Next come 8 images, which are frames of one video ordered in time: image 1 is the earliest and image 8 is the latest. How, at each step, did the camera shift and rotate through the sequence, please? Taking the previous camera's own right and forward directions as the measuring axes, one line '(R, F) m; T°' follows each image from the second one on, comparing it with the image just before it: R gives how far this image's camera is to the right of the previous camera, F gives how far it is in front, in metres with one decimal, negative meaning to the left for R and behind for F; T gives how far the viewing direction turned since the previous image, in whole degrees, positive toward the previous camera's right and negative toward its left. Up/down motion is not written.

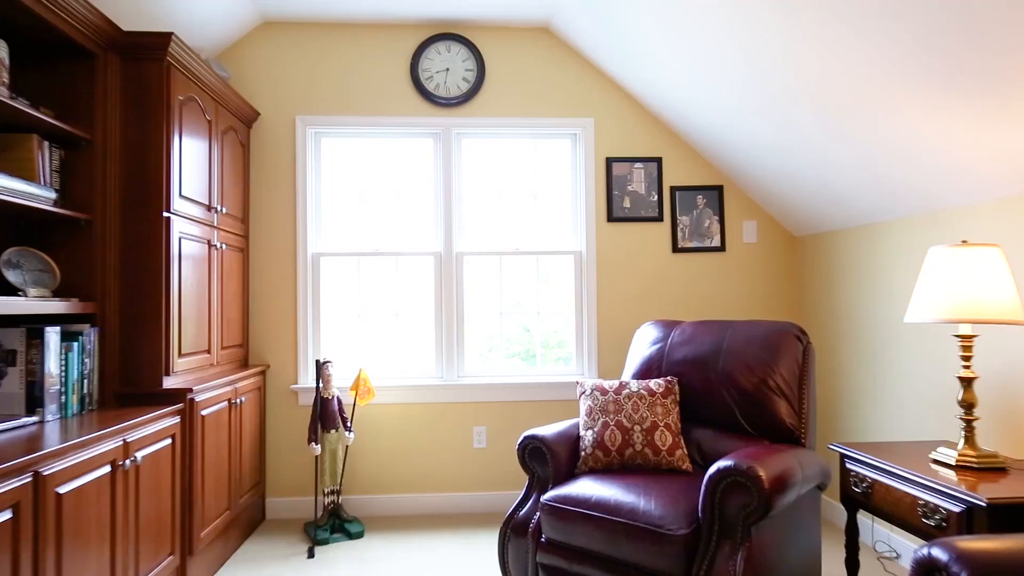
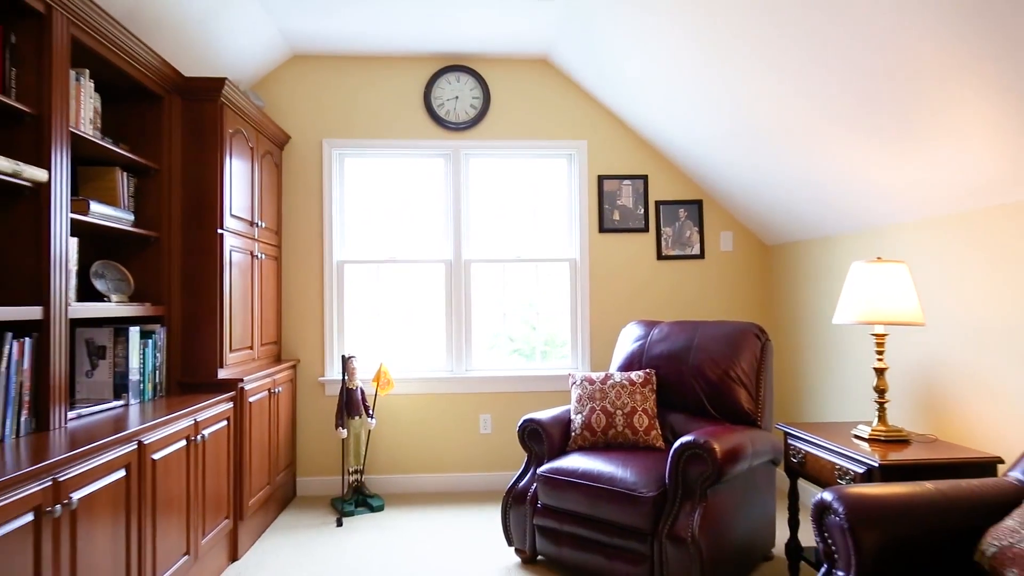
(0.0, -0.4) m; 0°
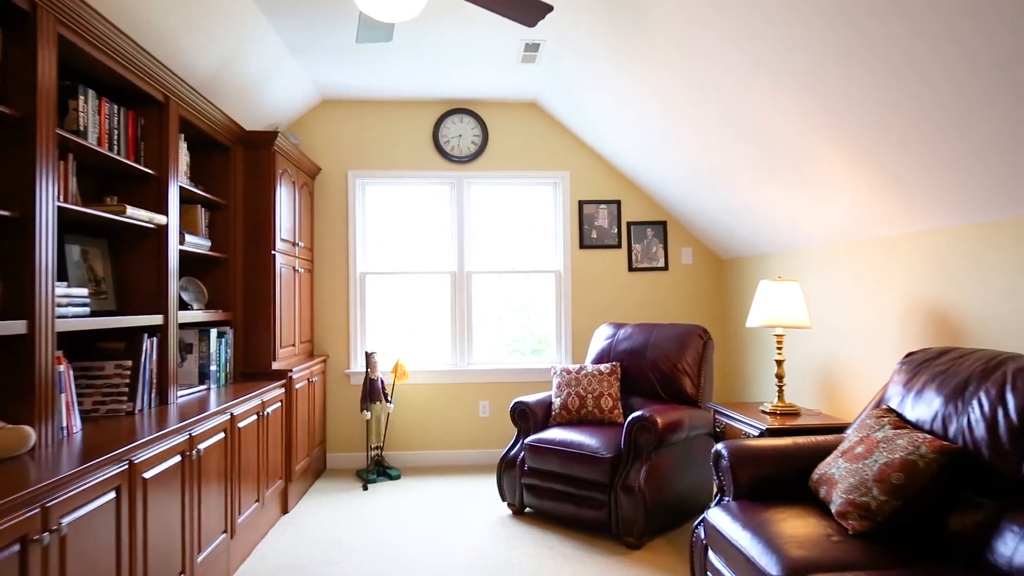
(0.0, -0.6) m; 0°
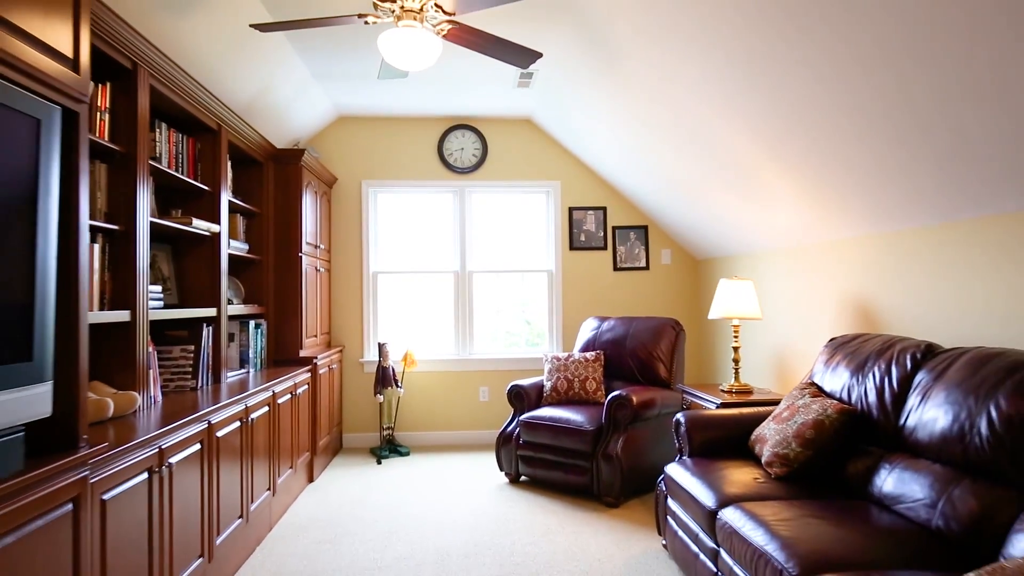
(0.0, -0.5) m; 0°
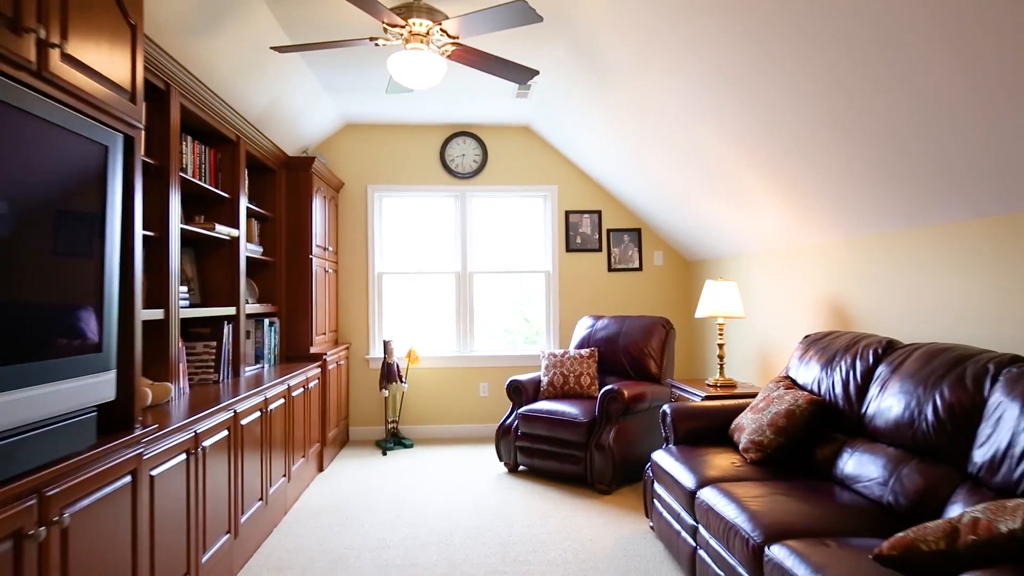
(0.0, -0.2) m; 0°
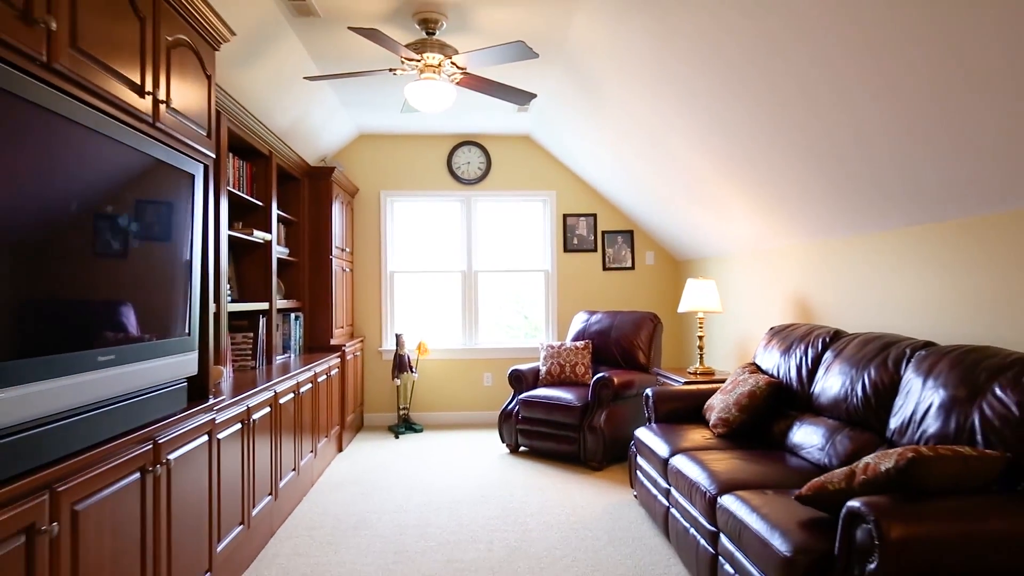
(0.0, -0.4) m; 0°
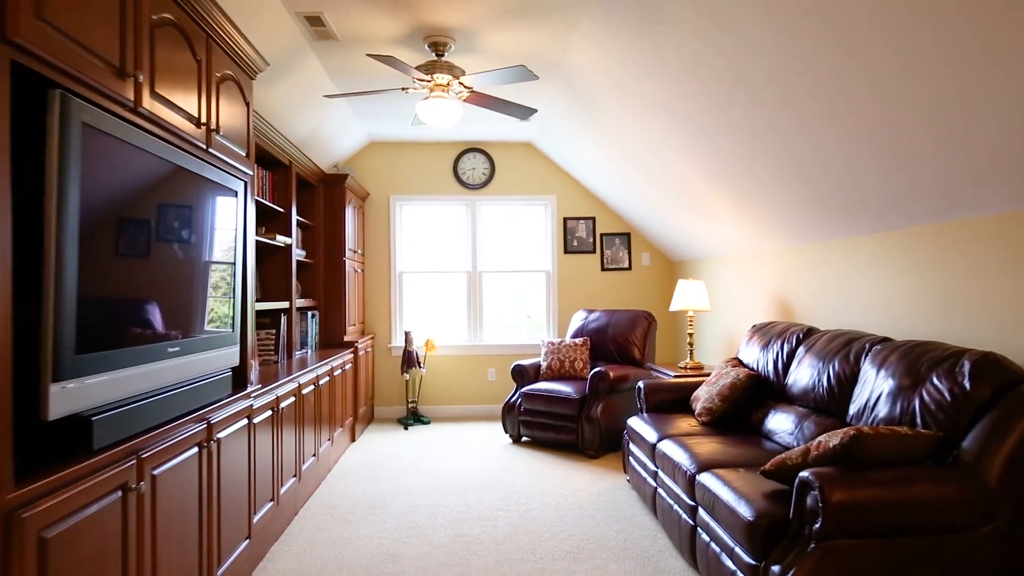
(0.0, -0.3) m; 0°
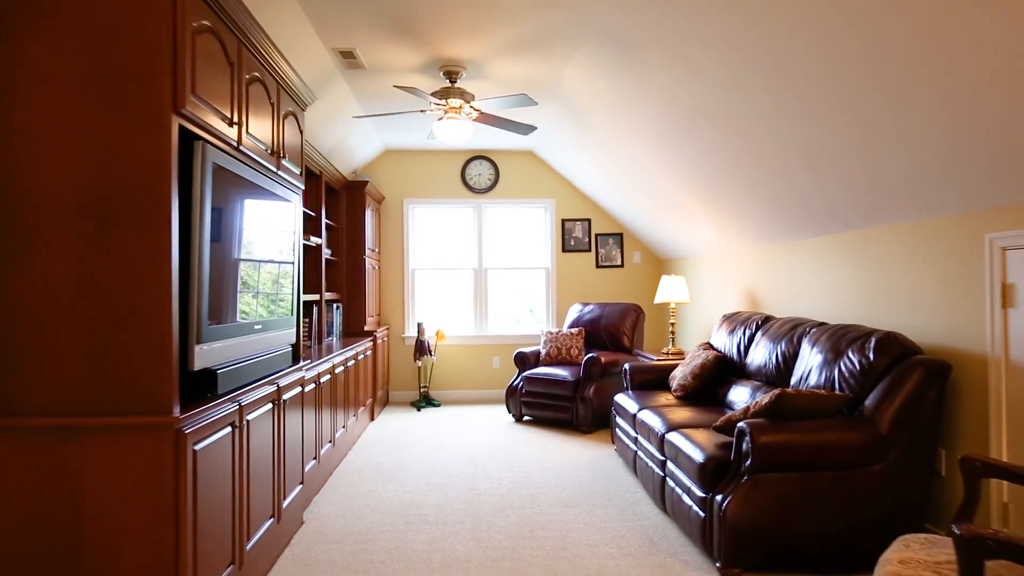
(0.0, -0.5) m; 0°
